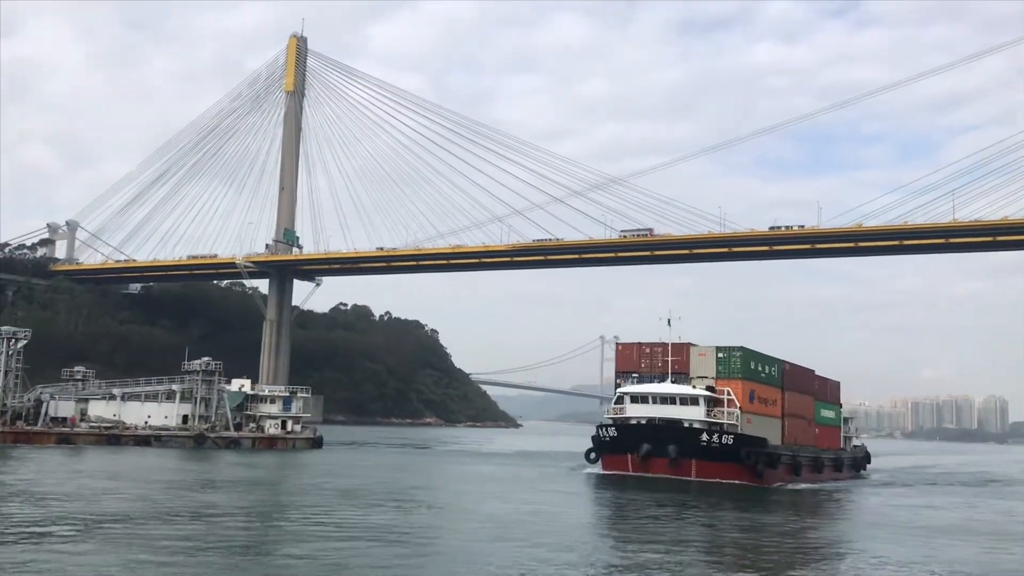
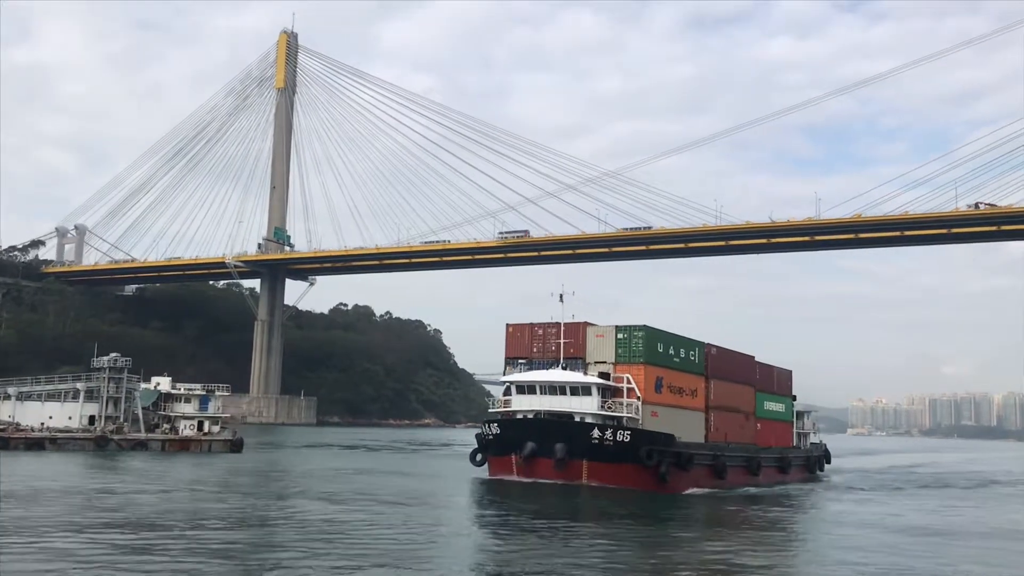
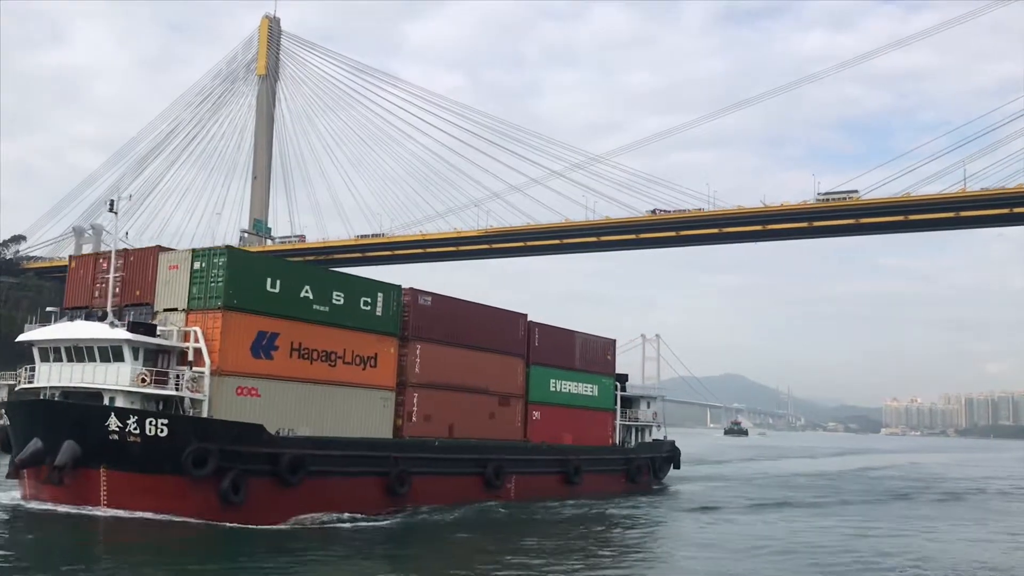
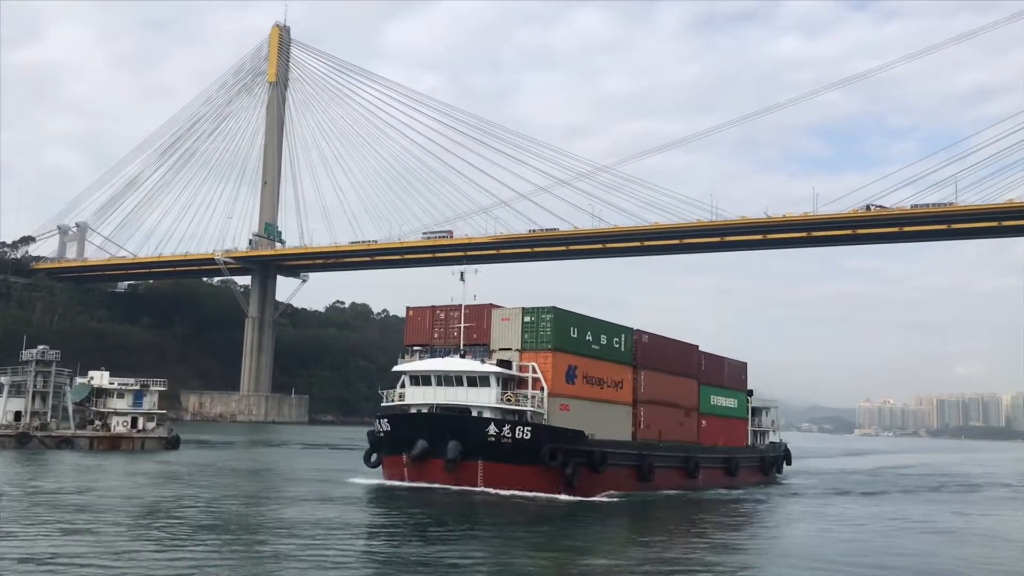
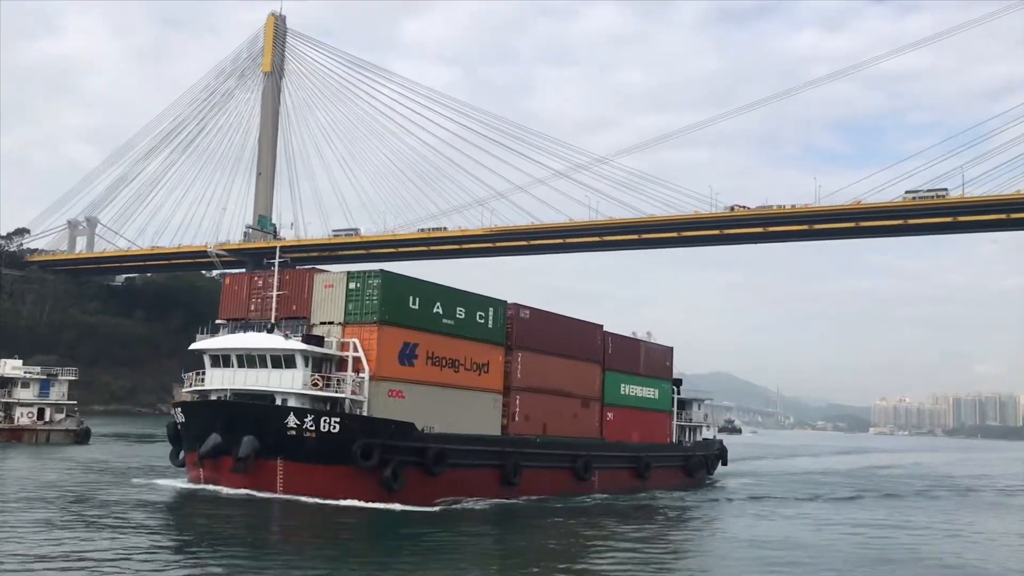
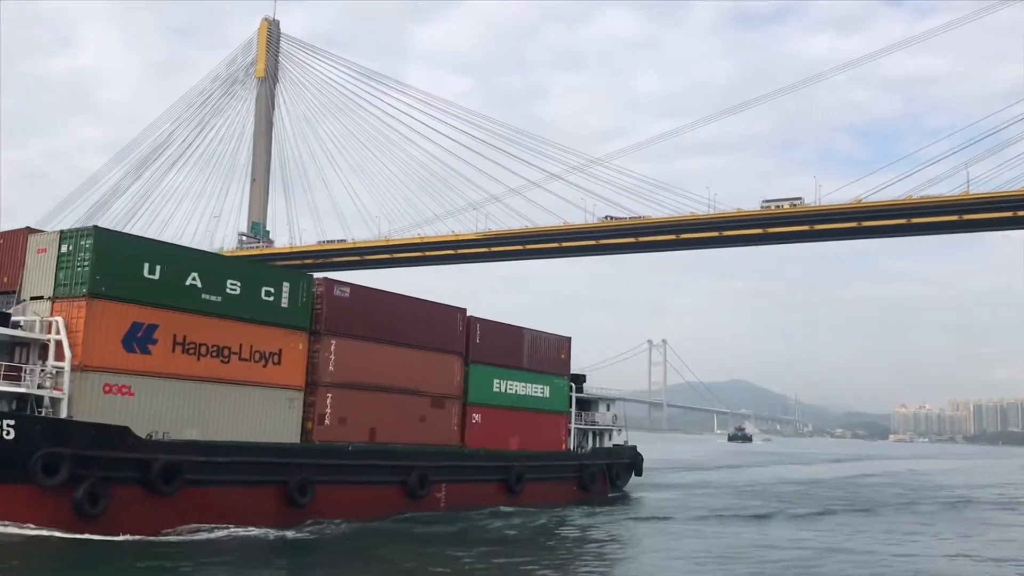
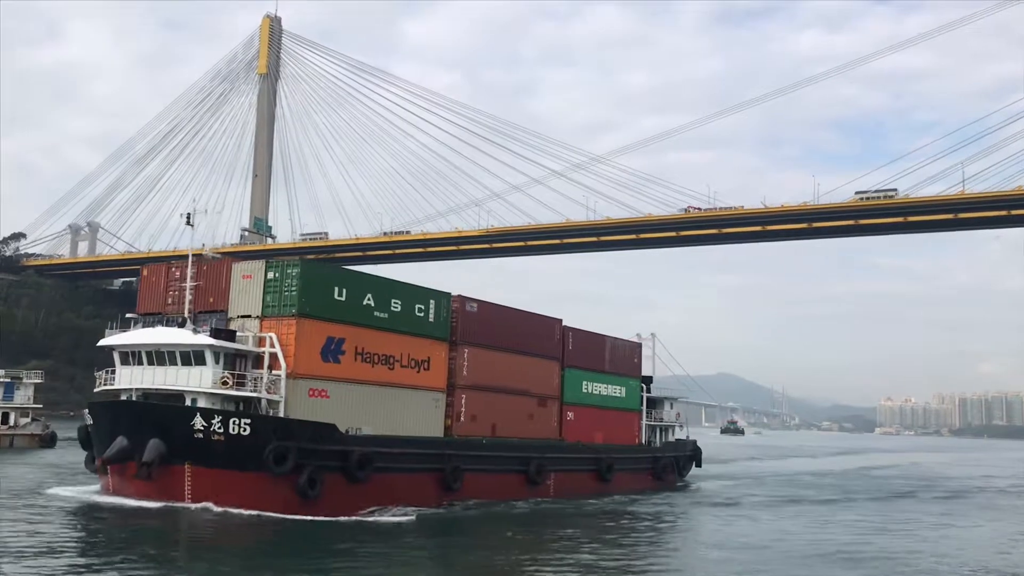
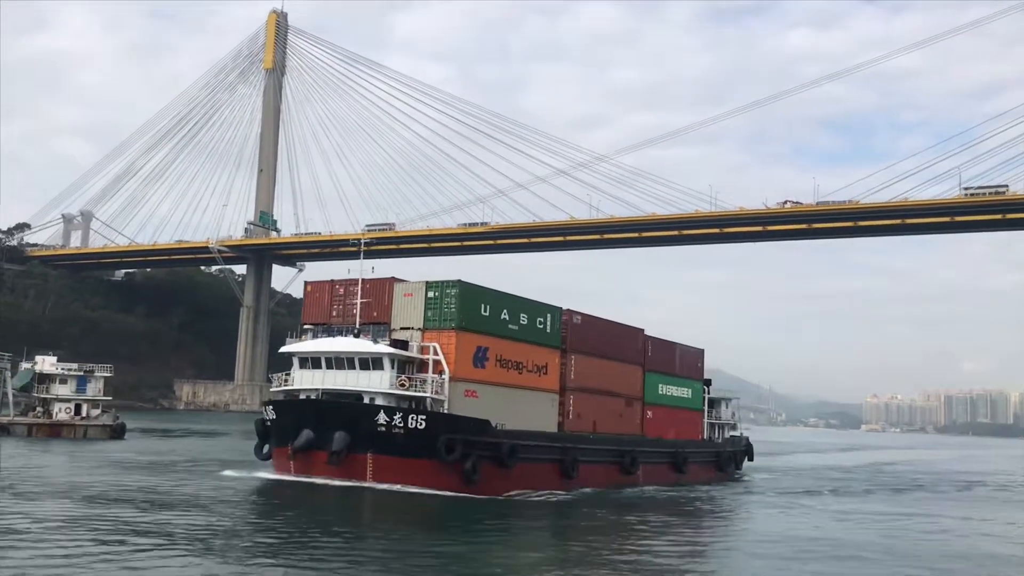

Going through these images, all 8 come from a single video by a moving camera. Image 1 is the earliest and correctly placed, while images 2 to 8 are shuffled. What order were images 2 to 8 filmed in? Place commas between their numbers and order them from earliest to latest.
2, 4, 8, 5, 7, 3, 6
